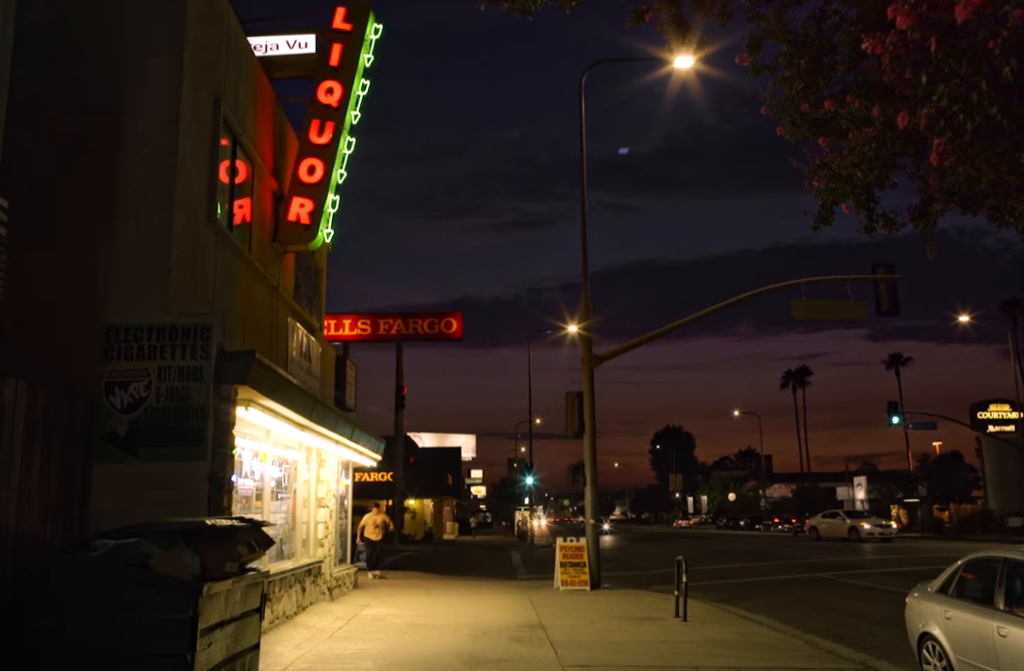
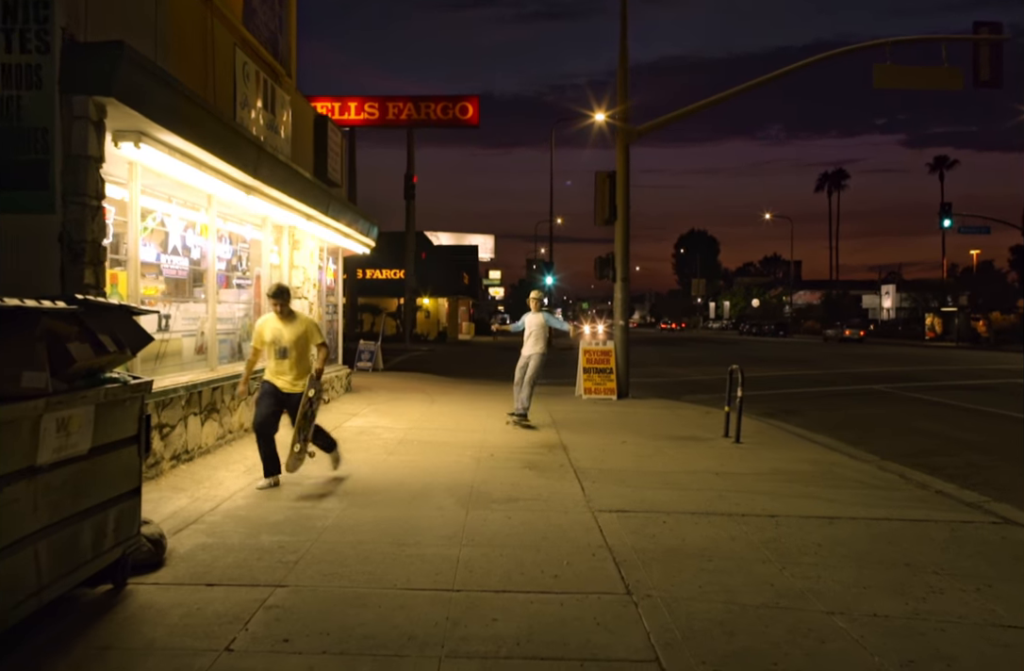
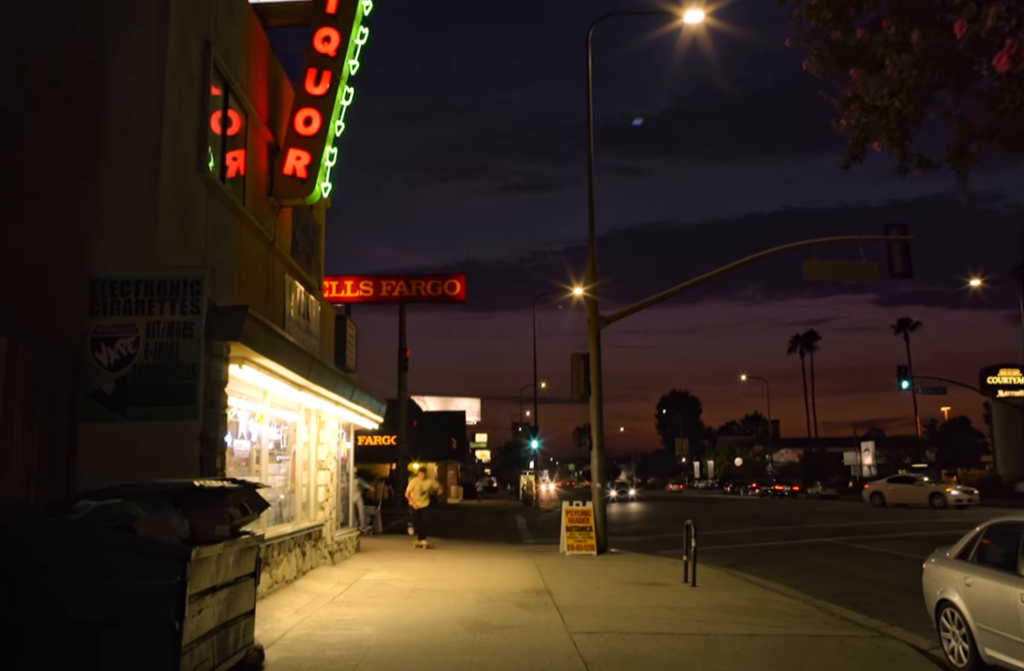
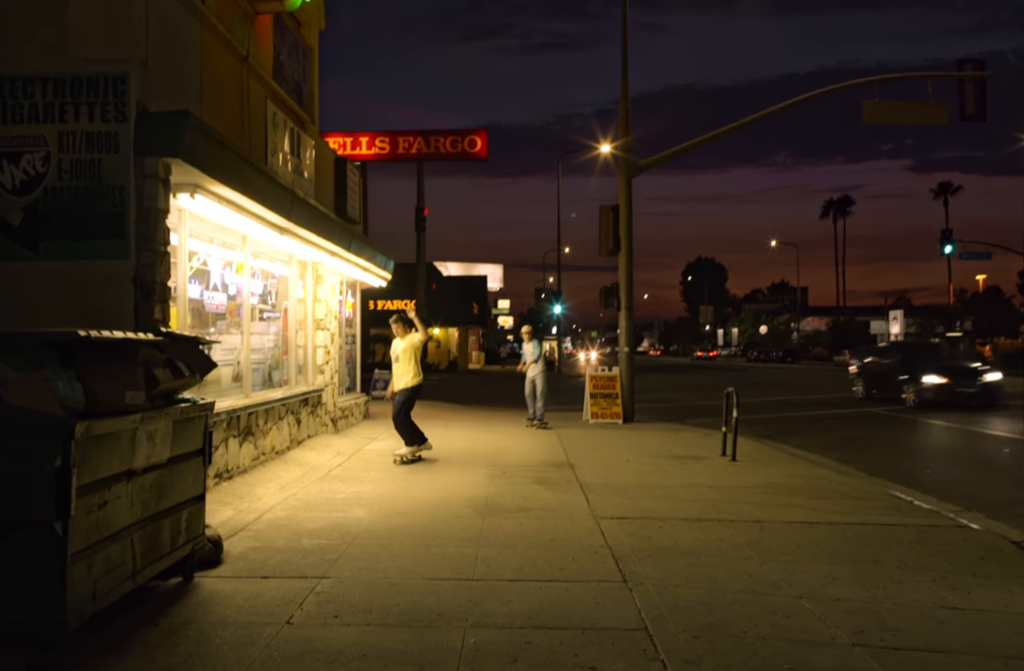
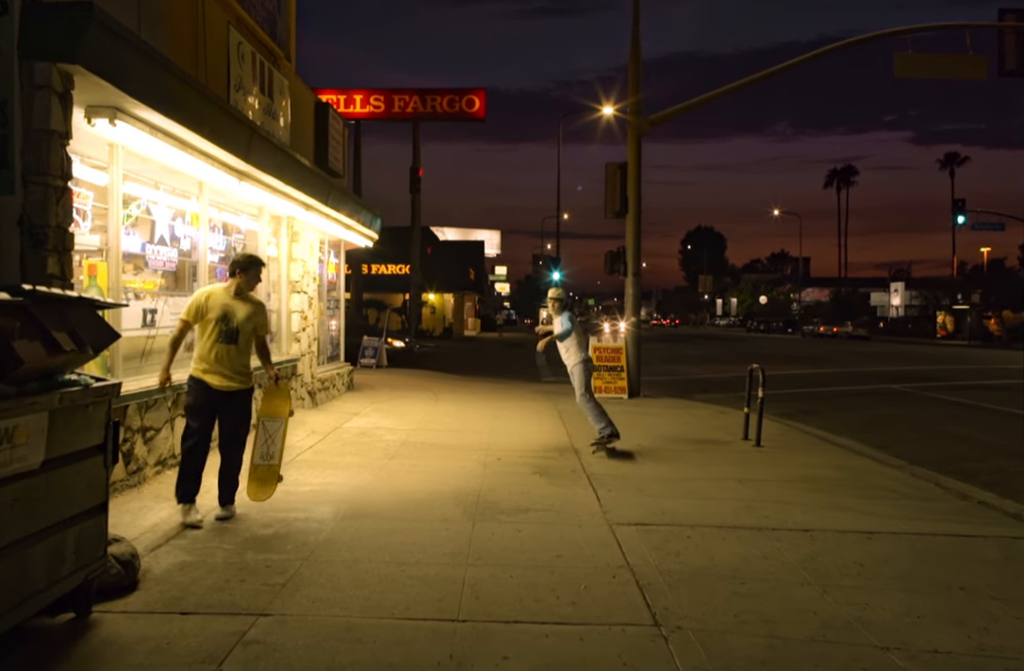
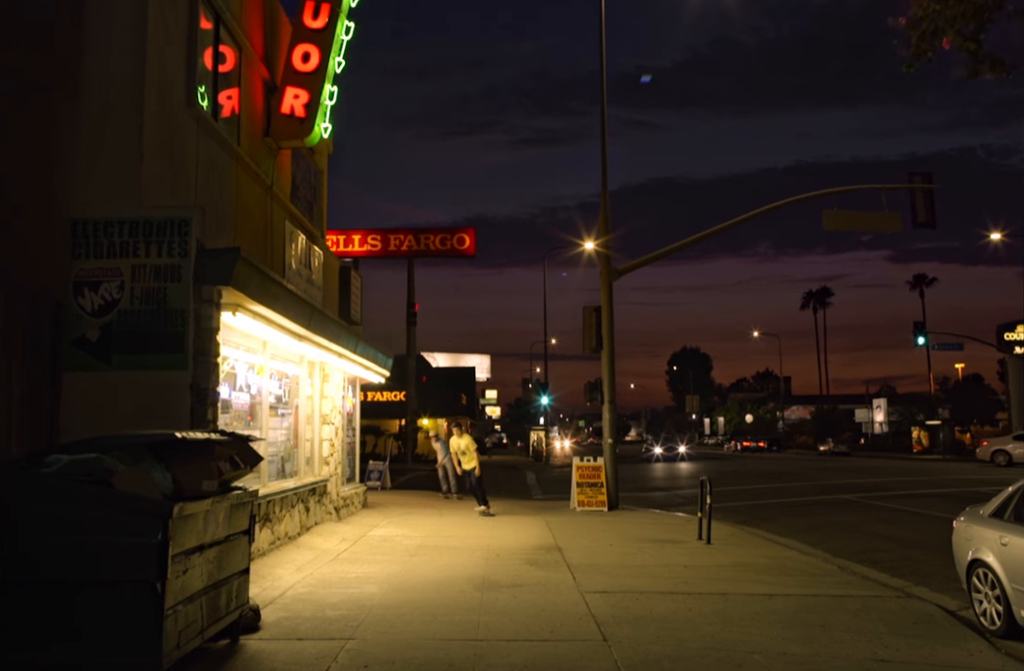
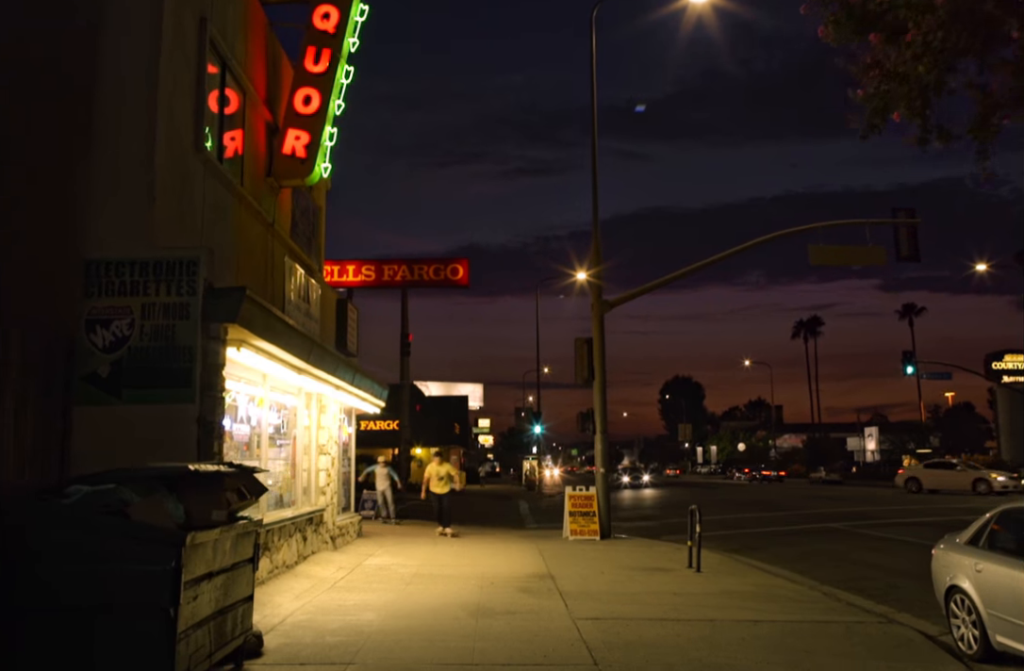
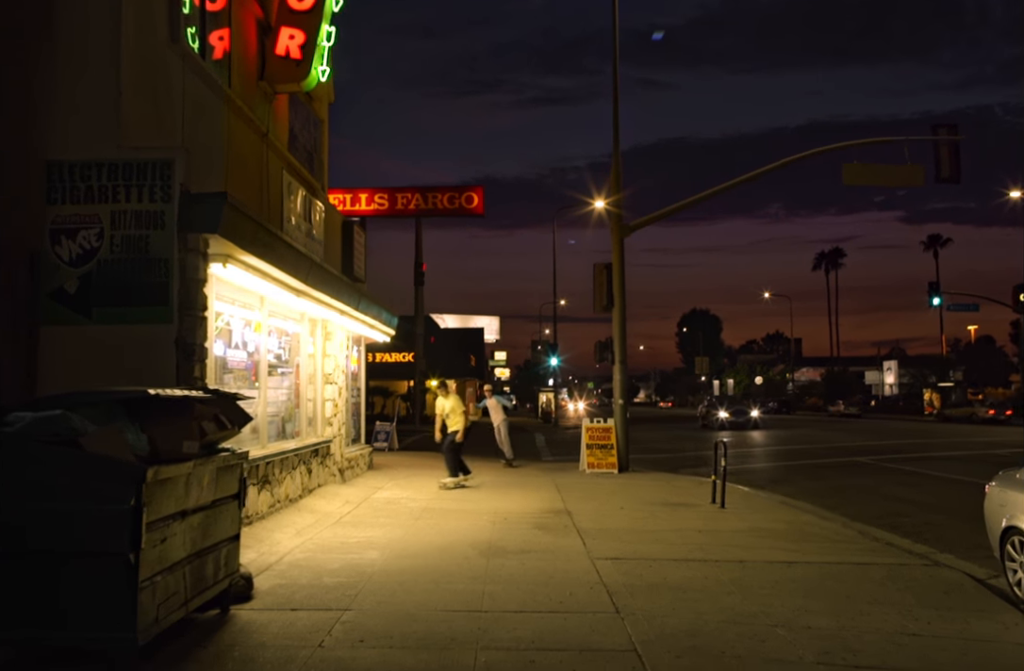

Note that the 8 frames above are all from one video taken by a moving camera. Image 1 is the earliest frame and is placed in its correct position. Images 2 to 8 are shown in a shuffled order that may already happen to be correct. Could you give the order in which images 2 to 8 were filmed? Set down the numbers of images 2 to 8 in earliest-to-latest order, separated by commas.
3, 7, 6, 8, 4, 2, 5
